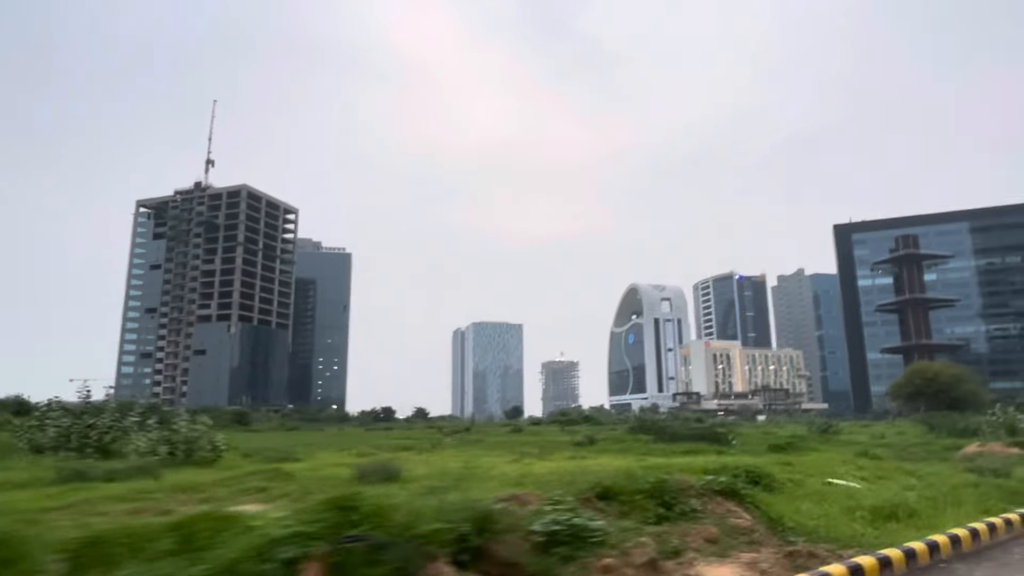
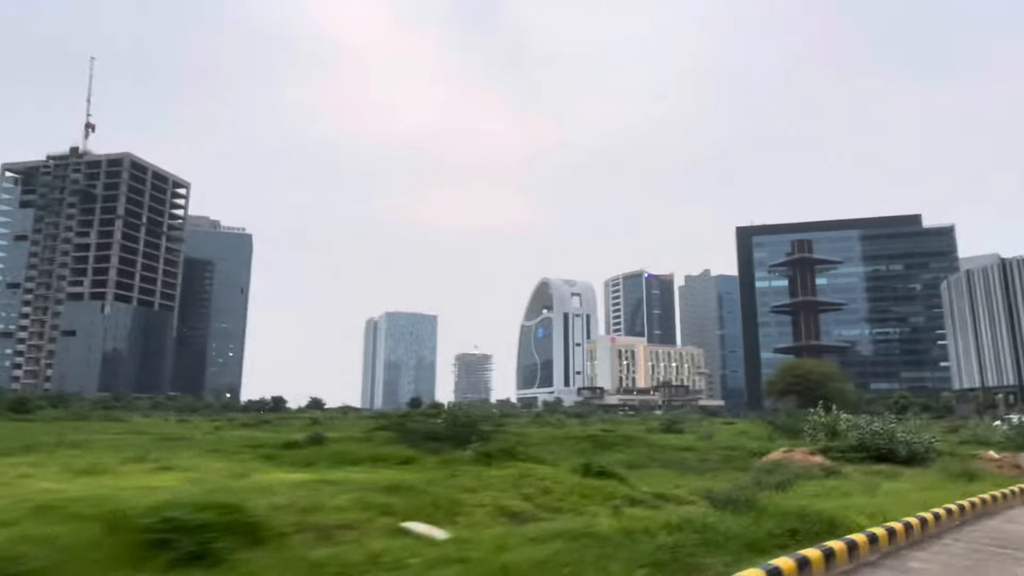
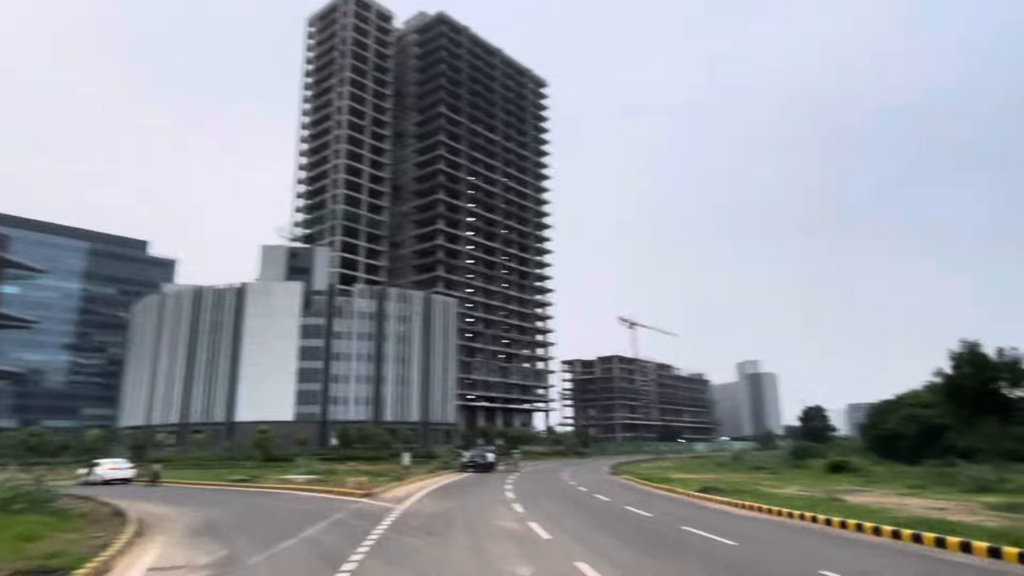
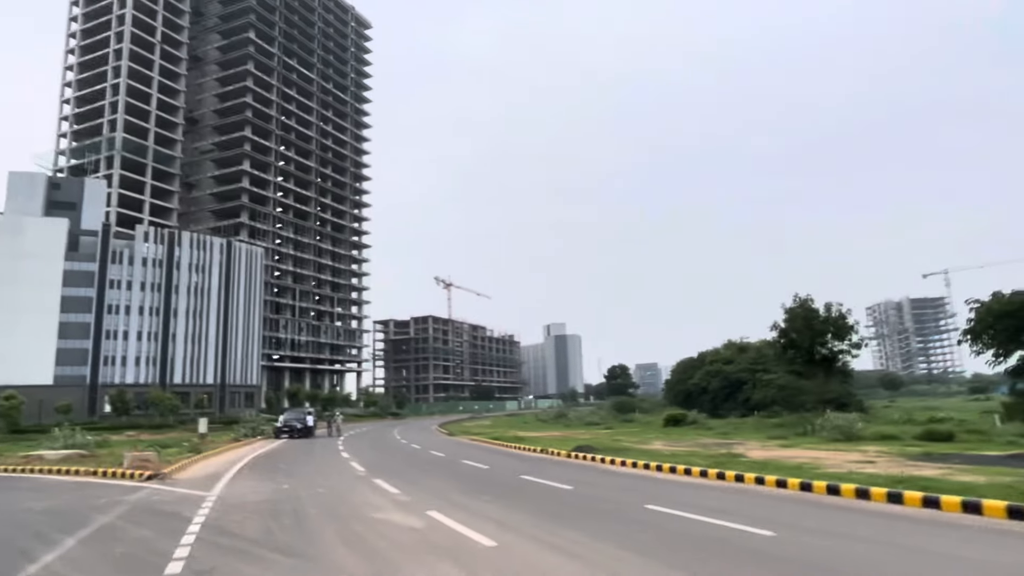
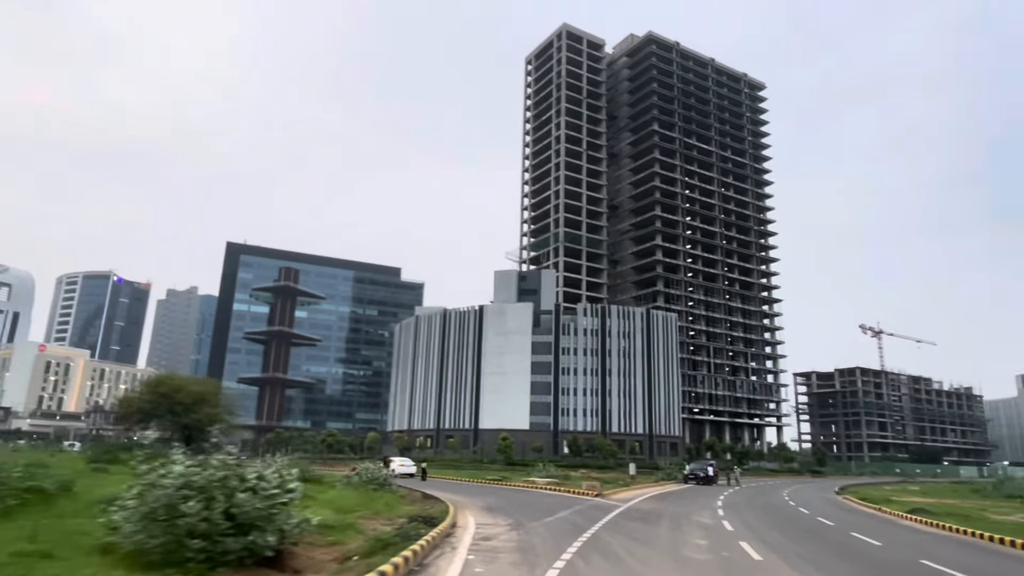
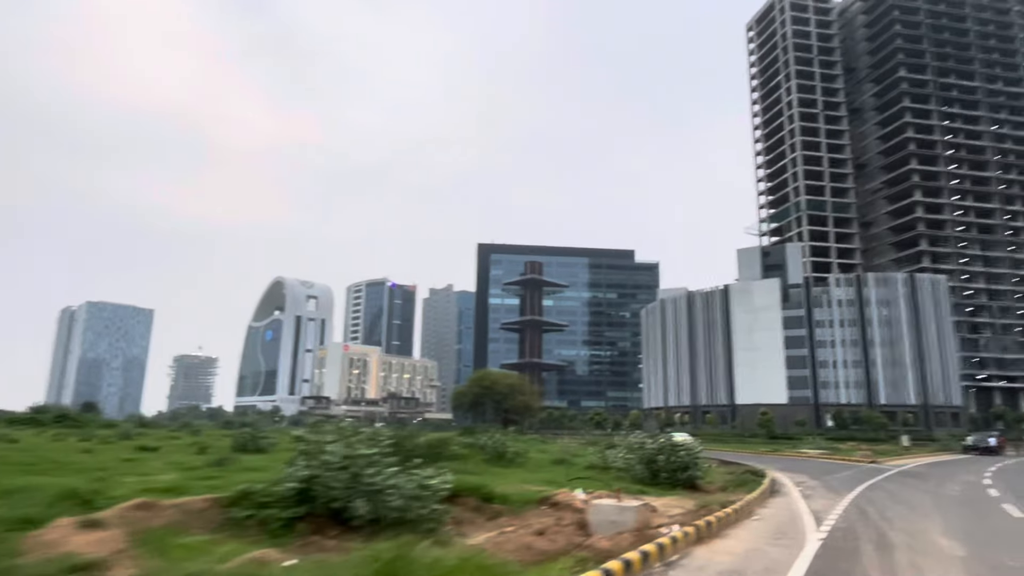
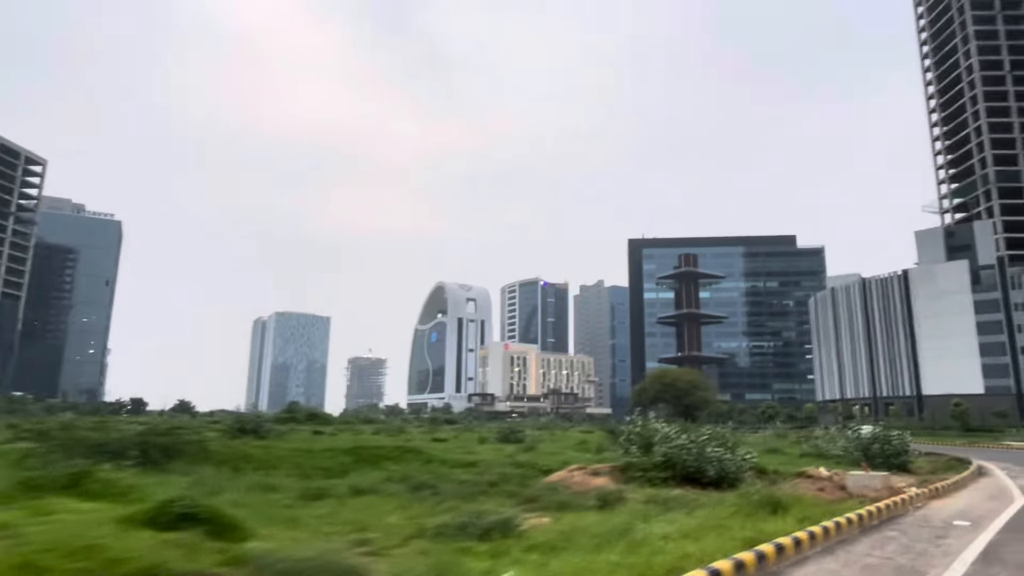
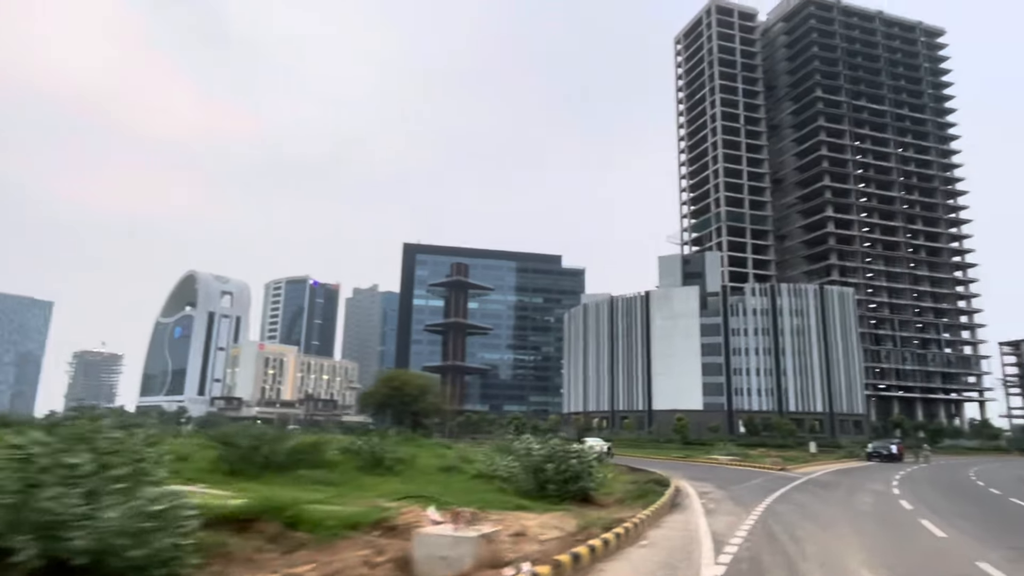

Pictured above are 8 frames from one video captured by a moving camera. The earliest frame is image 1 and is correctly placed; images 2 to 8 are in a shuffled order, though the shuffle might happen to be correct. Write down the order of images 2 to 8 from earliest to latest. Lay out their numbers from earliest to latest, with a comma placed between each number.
2, 7, 6, 8, 5, 3, 4
